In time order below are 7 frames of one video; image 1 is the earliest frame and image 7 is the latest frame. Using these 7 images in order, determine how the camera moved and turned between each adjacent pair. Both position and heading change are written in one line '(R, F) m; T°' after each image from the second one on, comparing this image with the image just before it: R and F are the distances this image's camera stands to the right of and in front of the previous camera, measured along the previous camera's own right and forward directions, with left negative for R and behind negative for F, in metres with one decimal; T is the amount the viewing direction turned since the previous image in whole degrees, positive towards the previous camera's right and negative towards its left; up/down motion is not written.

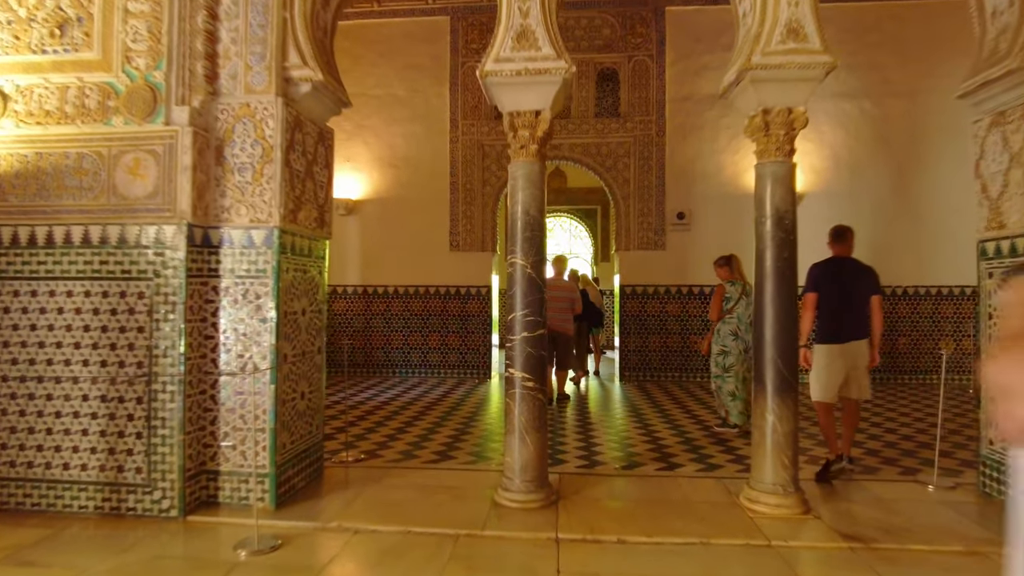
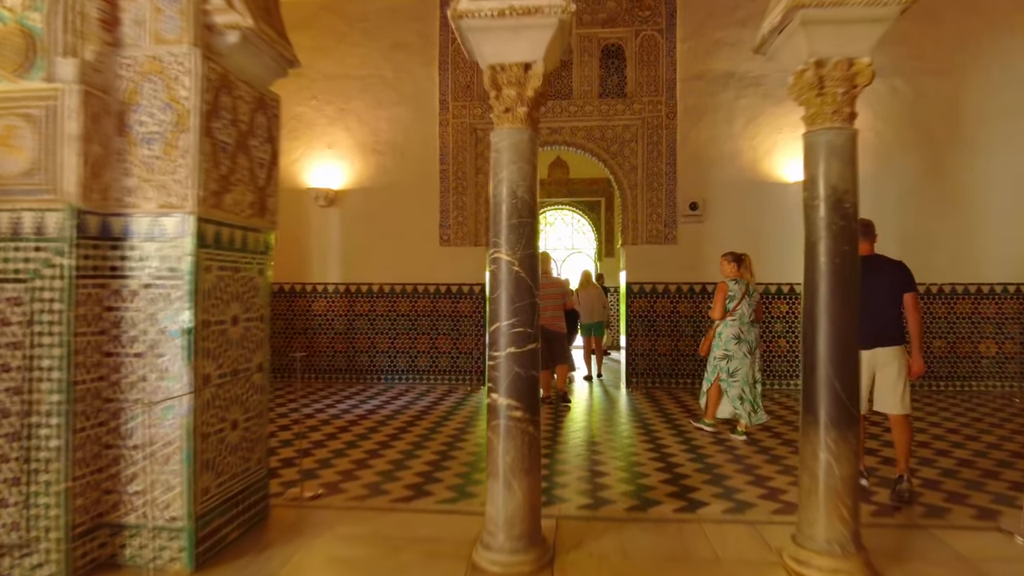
(+0.1, +0.6) m; 0°
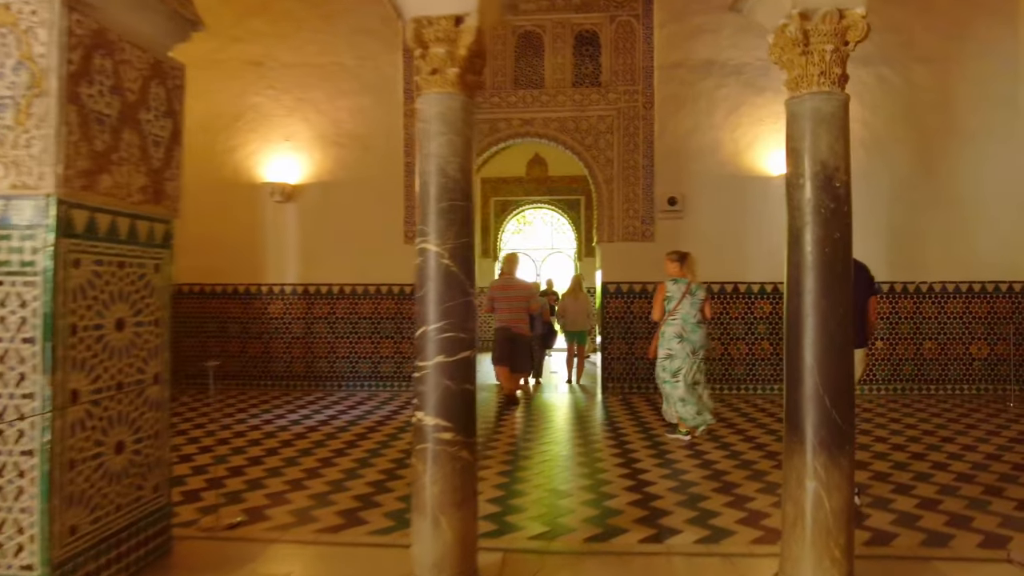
(+0.2, +0.4) m; +1°
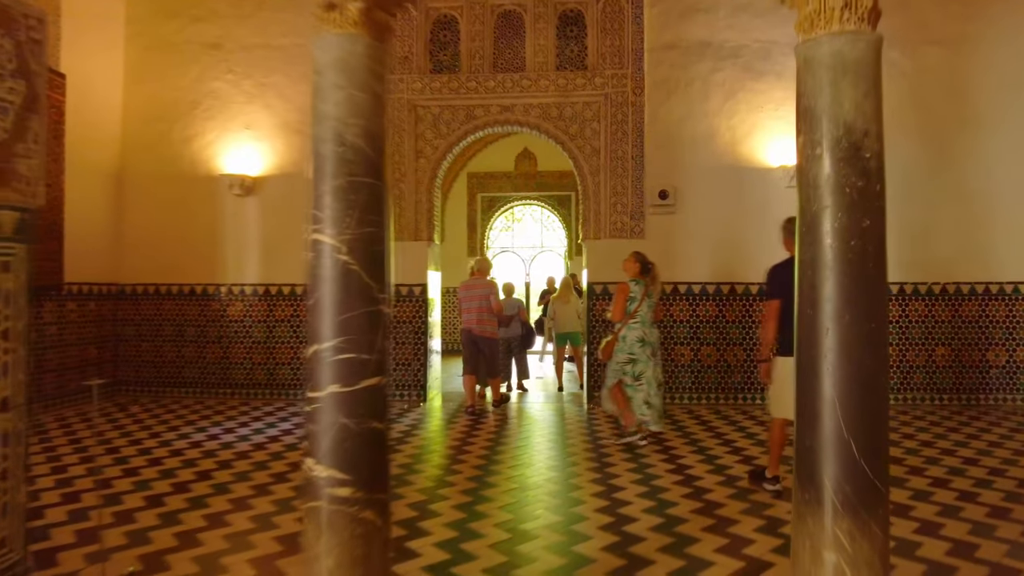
(+0.2, +0.5) m; 0°
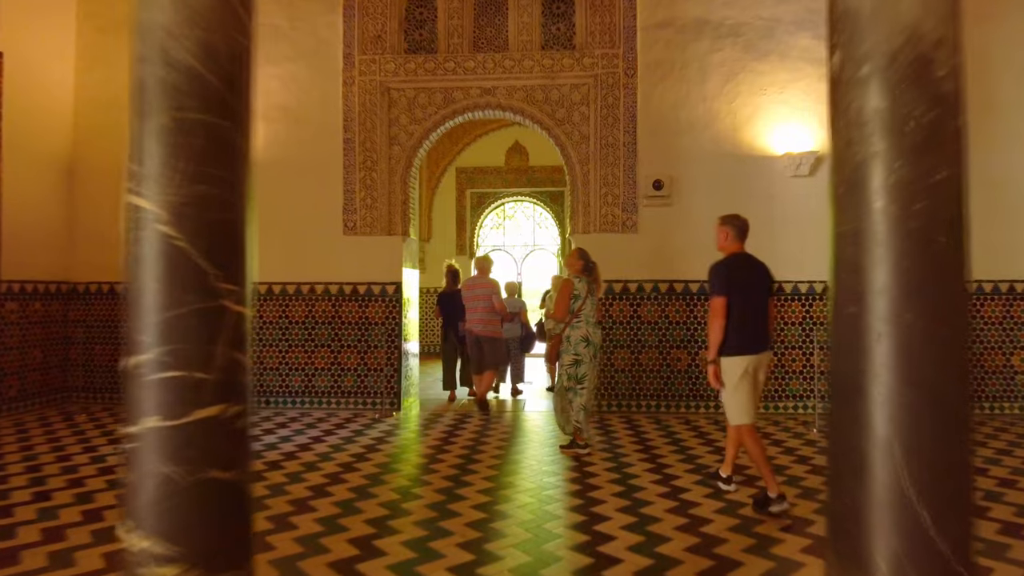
(+0.1, +0.4) m; 0°
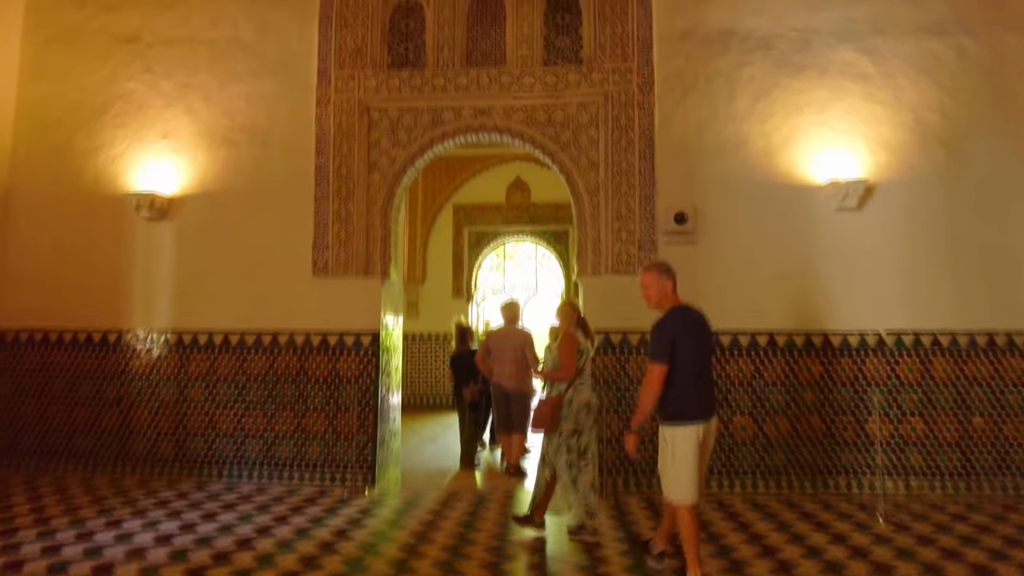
(0.0, +0.7) m; 0°
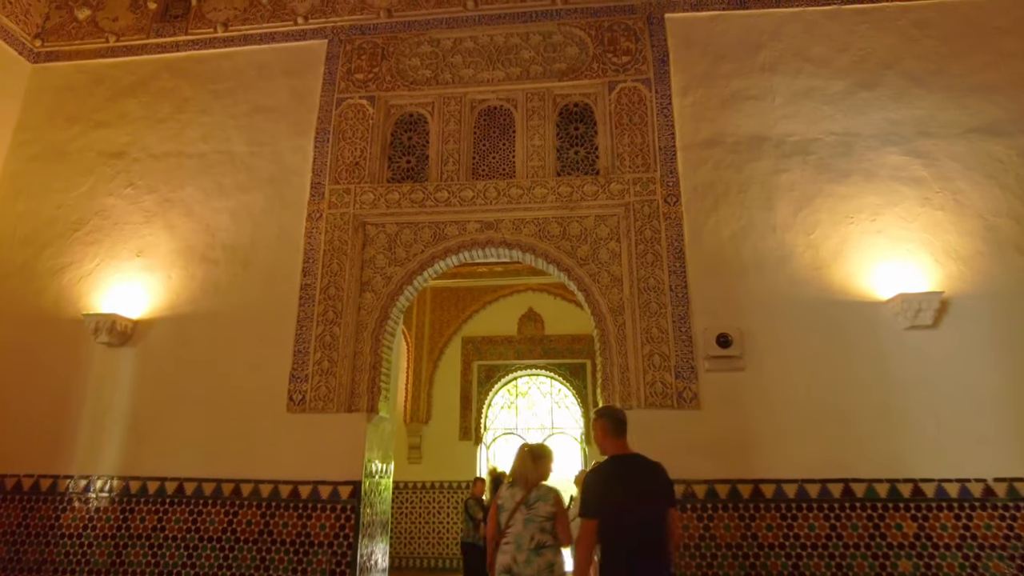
(0.0, +0.6) m; -1°
